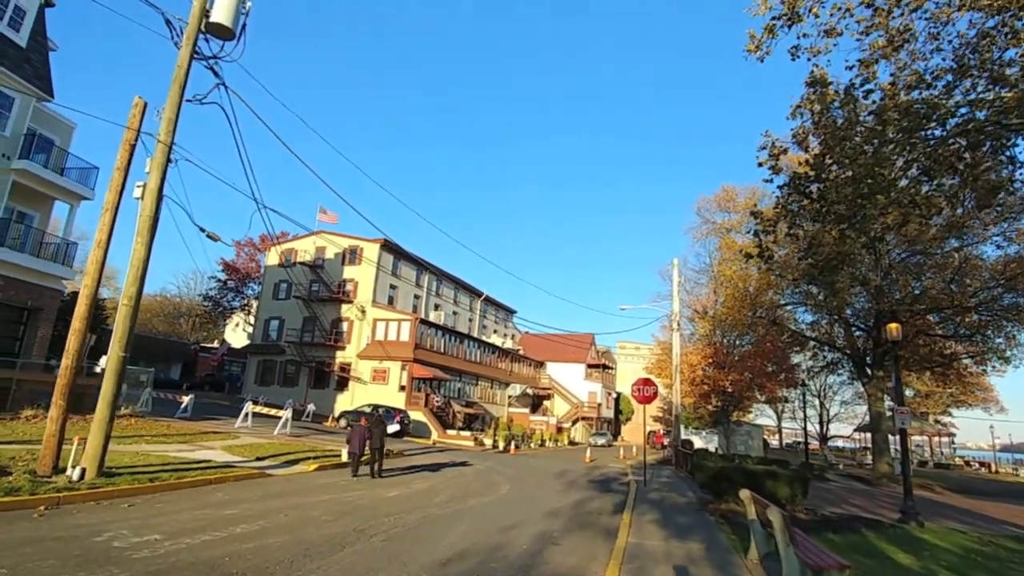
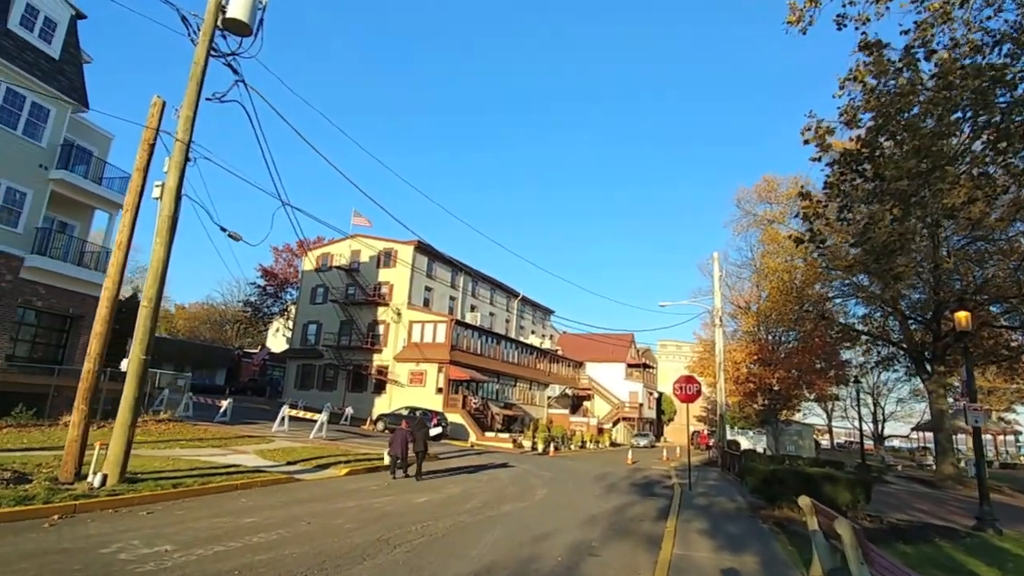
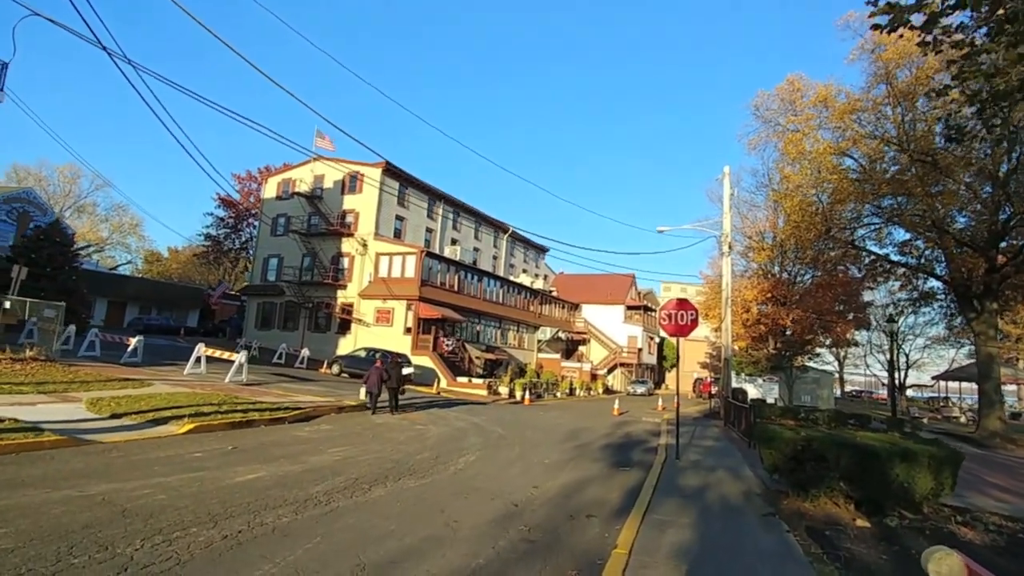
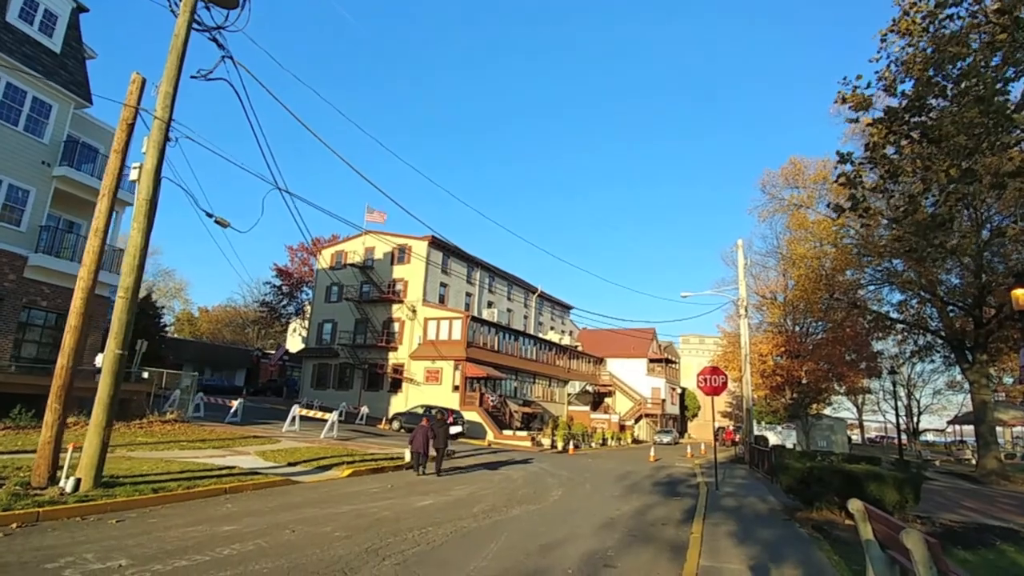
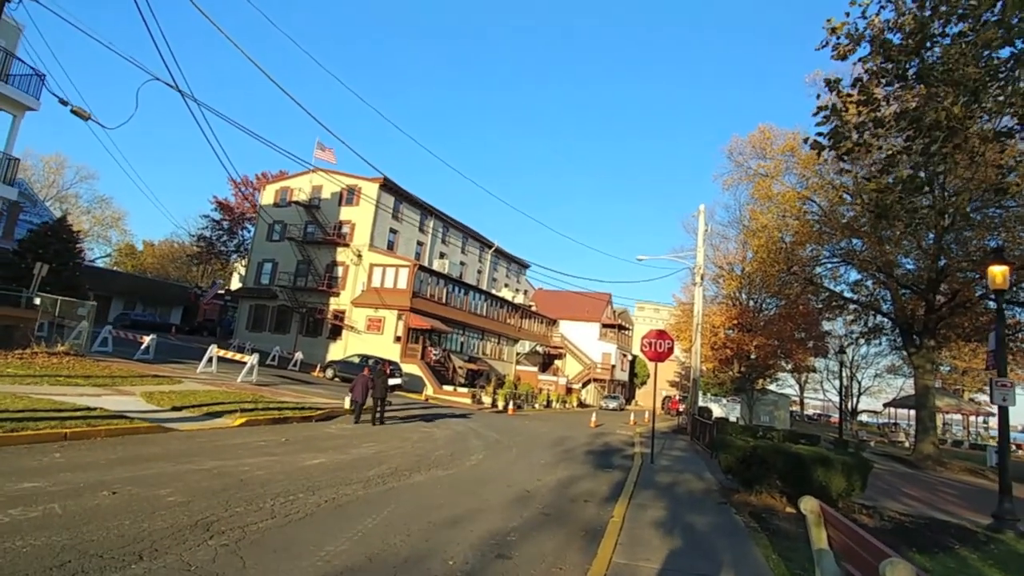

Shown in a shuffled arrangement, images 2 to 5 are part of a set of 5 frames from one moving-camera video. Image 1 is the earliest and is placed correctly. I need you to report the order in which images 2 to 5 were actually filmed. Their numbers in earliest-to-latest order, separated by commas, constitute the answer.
2, 4, 5, 3
